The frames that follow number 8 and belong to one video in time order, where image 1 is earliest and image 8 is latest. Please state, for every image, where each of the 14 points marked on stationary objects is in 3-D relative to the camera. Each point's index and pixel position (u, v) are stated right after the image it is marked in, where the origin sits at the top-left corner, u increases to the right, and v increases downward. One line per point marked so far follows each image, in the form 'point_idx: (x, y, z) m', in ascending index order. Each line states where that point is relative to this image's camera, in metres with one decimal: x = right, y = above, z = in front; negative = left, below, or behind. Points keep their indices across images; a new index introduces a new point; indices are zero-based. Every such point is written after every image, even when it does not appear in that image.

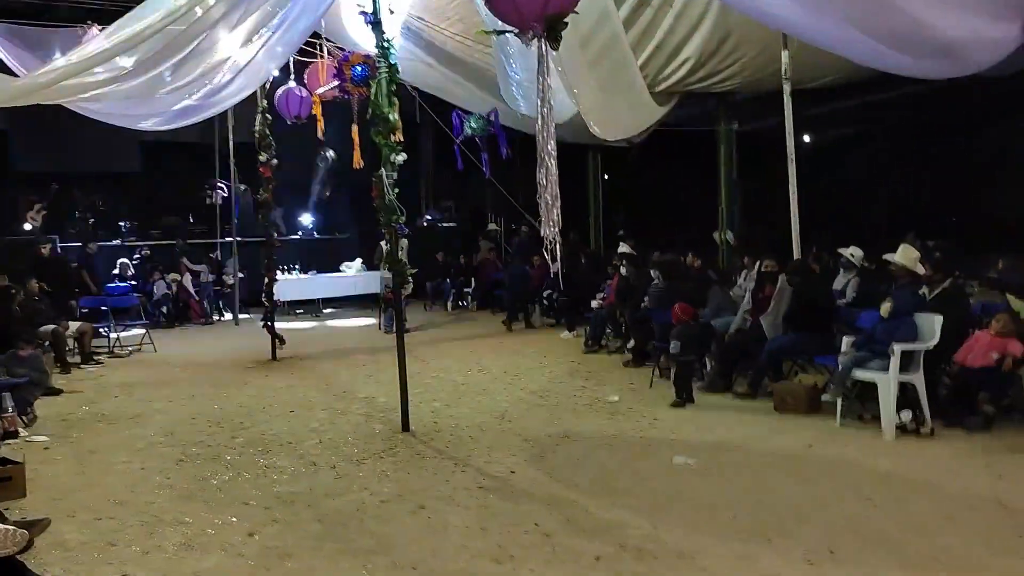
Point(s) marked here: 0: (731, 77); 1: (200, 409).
0: (+2.3, +2.2, +8.5) m
1: (-2.7, -1.1, +7.1) m
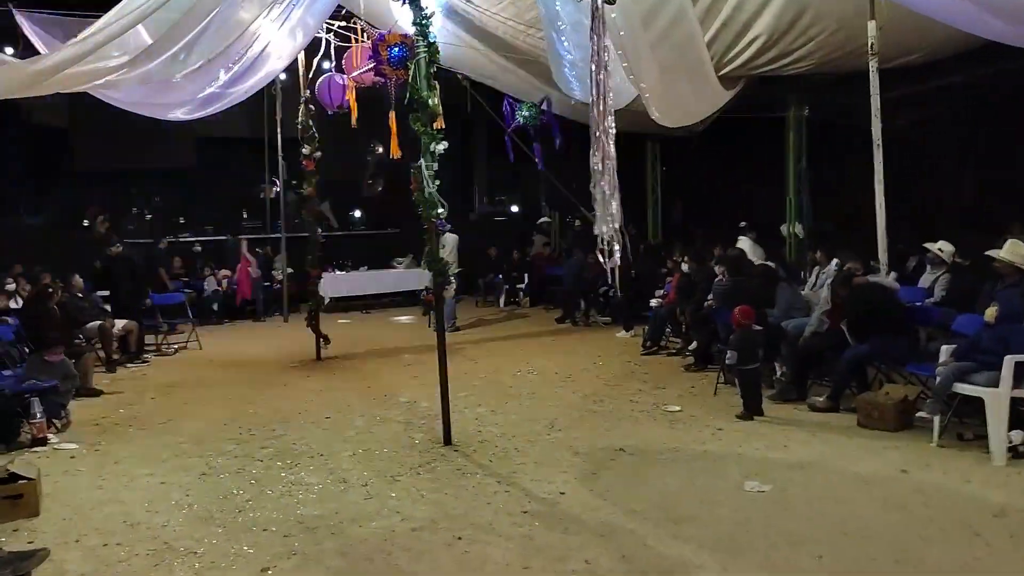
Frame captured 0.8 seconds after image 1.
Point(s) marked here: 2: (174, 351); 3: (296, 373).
0: (+2.8, +2.2, +7.8) m
1: (-2.3, -1.1, +6.7) m
2: (-4.4, -0.8, +10.6) m
3: (-2.3, -0.9, +8.8) m
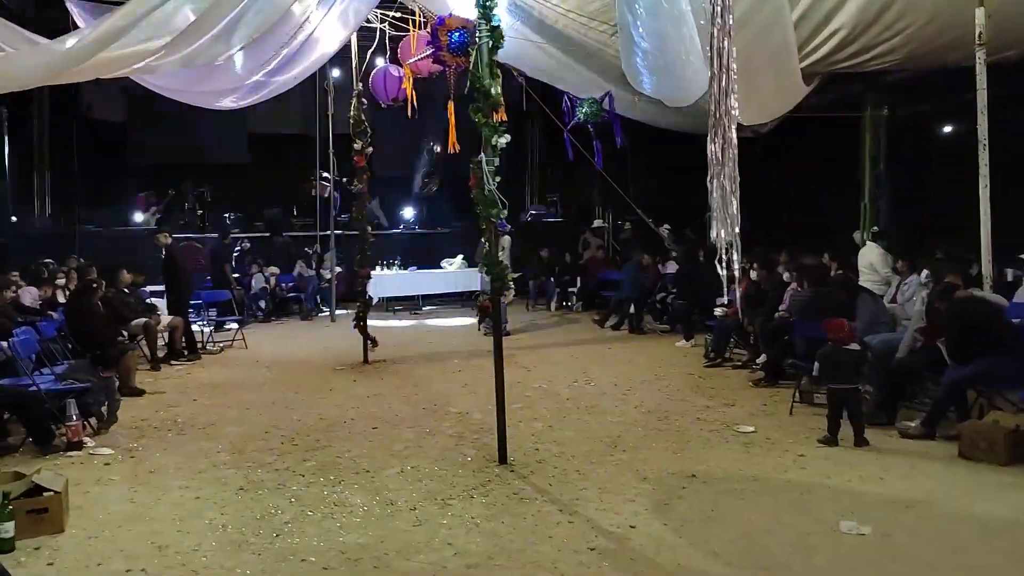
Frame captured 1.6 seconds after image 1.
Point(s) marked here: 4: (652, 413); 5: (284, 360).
0: (+3.4, +2.1, +7.2) m
1: (-1.9, -1.1, +6.4) m
2: (-3.8, -0.8, +10.4) m
3: (-1.8, -0.9, +8.5) m
4: (+1.2, -1.0, +6.6) m
5: (-2.7, -0.9, +9.7) m
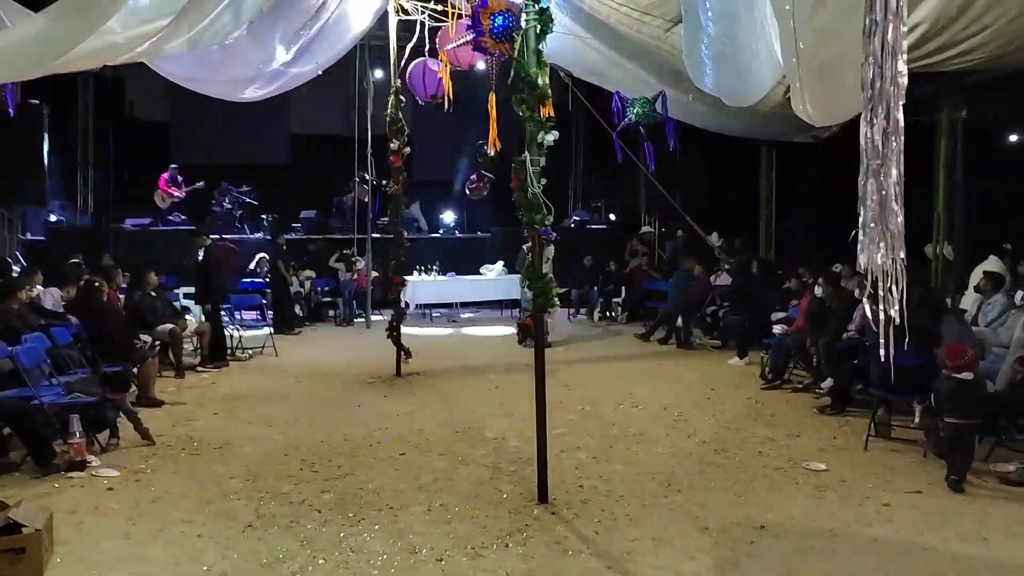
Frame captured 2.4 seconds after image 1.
0: (+3.7, +1.9, +6.4) m
1: (-1.6, -1.1, +5.9) m
2: (-3.3, -0.9, +10.0) m
3: (-1.4, -1.0, +8.0) m
4: (+1.5, -1.1, +6.0) m
5: (-2.3, -0.9, +9.2) m
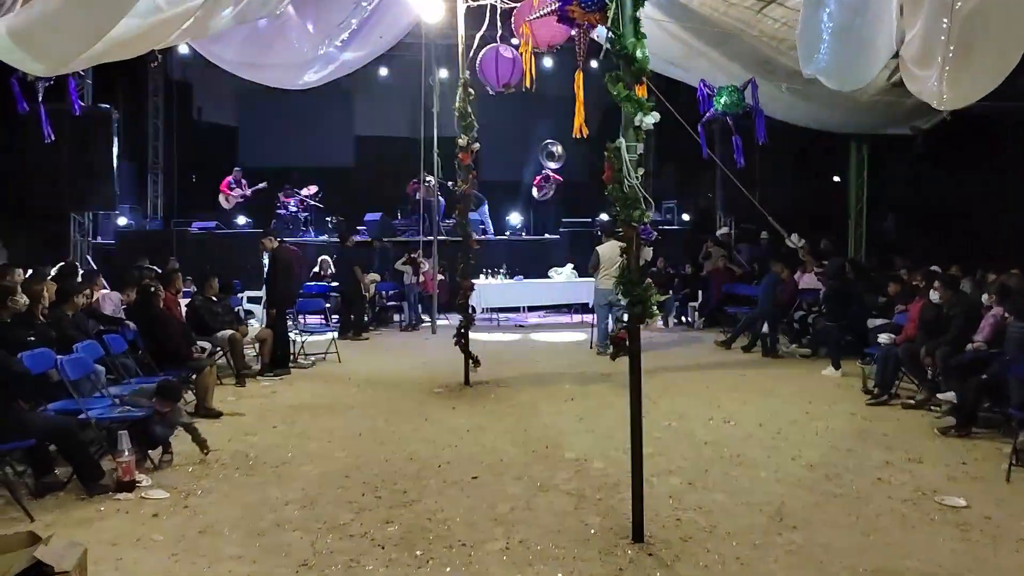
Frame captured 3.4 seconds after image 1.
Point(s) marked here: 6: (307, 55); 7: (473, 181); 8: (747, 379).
0: (+4.3, +1.9, +5.5) m
1: (-1.0, -1.2, +5.4) m
2: (-2.4, -0.9, +9.7) m
3: (-0.7, -1.1, +7.5) m
4: (+2.0, -1.2, +5.3) m
5: (-1.5, -1.0, +8.8) m
6: (-1.3, +1.5, +5.2) m
7: (-0.4, +1.2, +8.8) m
8: (+2.5, -1.0, +8.7) m
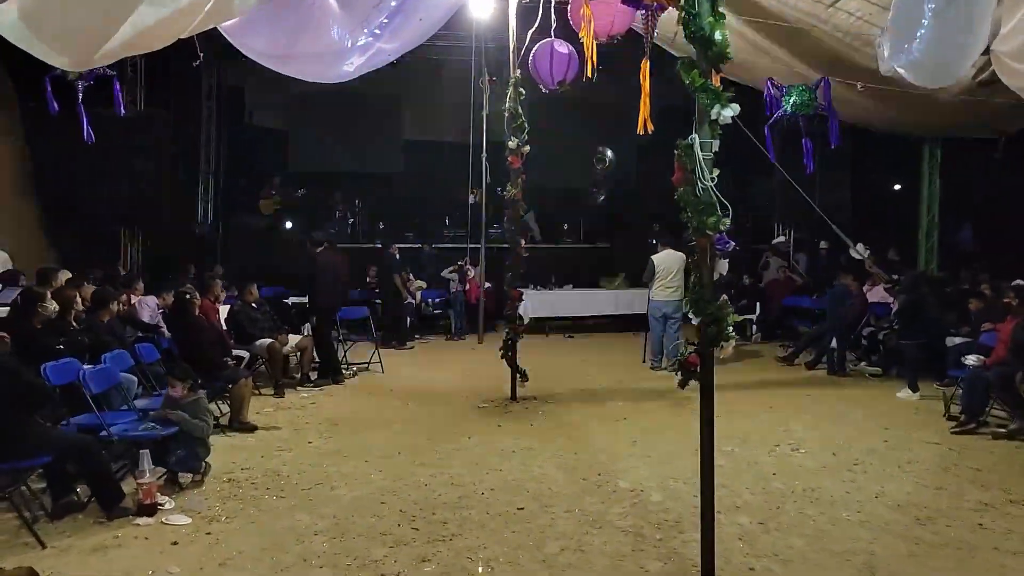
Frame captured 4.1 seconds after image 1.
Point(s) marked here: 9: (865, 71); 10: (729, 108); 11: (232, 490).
0: (+4.7, +1.7, +4.9) m
1: (-0.7, -1.2, +5.0) m
2: (-1.8, -1.0, +9.3) m
3: (-0.2, -1.1, +7.0) m
4: (+2.3, -1.3, +4.7) m
5: (-1.0, -1.1, +8.4) m
6: (-1.0, +1.5, +4.9) m
7: (+0.1, +1.1, +8.4) m
8: (+3.0, -1.1, +8.1) m
9: (+3.4, +2.1, +7.9) m
10: (+0.8, +0.7, +3.2) m
11: (-1.7, -1.2, +4.9) m
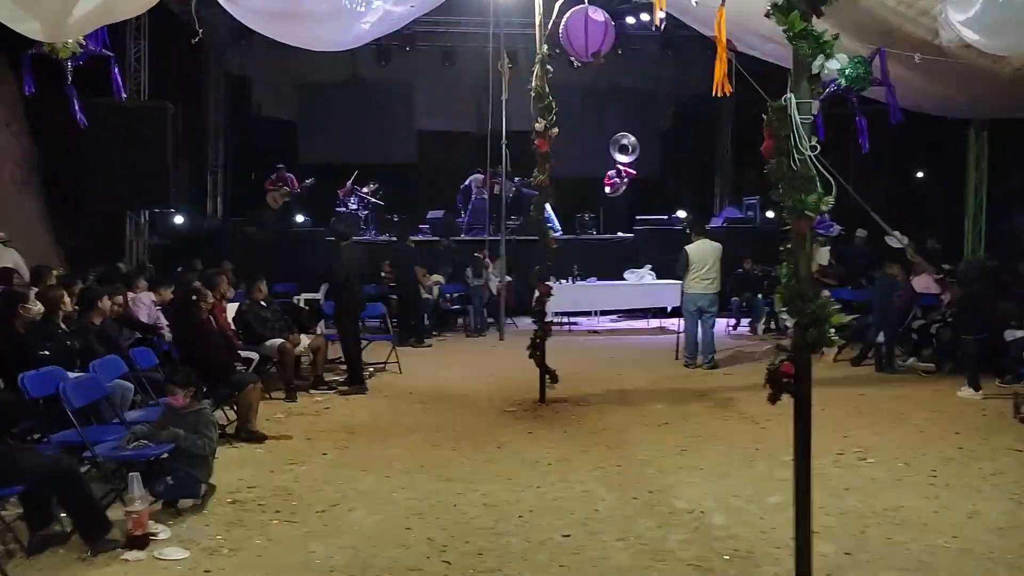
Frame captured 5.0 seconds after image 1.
0: (+4.8, +1.8, +4.2) m
1: (-0.5, -1.2, +4.5) m
2: (-1.5, -0.9, +8.8) m
3: (0.0, -1.1, +6.5) m
4: (+2.5, -1.2, +4.1) m
5: (-0.7, -1.0, +7.8) m
6: (-0.8, +1.5, +4.3) m
7: (+0.4, +1.1, +7.8) m
8: (+3.3, -1.0, +7.5) m
9: (+3.7, +2.2, +7.3) m
10: (+1.0, +0.7, +2.6) m
11: (-1.5, -1.2, +4.3) m
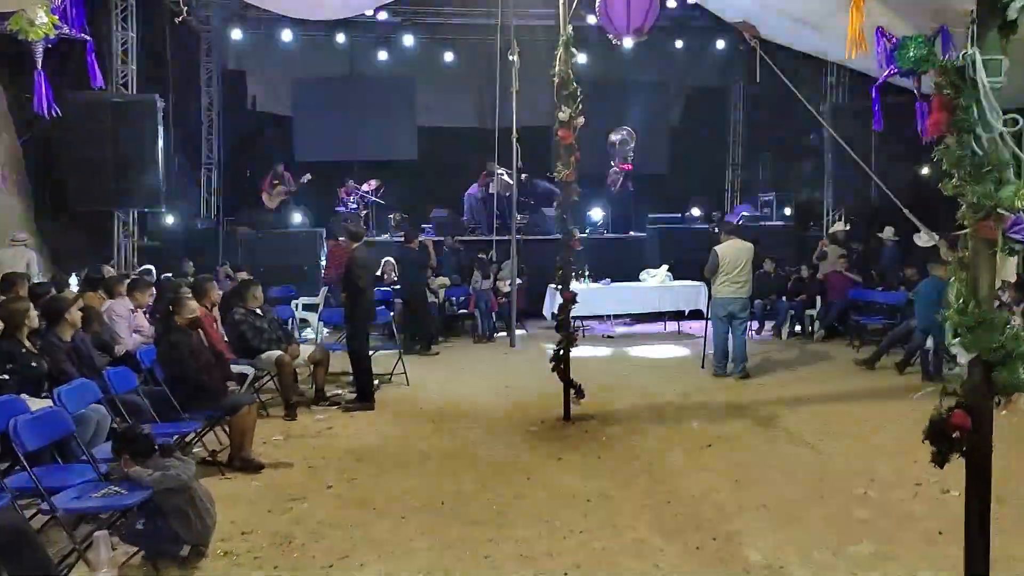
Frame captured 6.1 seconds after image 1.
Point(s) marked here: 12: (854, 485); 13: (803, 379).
0: (+5.0, +1.8, +3.5) m
1: (-0.3, -1.3, +3.8) m
2: (-1.4, -1.0, +8.1) m
3: (+0.2, -1.2, +5.8) m
4: (+2.7, -1.3, +3.4) m
5: (-0.5, -1.1, +7.1) m
6: (-0.6, +1.4, +3.6) m
7: (+0.5, +1.1, +7.1) m
8: (+3.5, -1.1, +6.8) m
9: (+3.8, +2.2, +6.6) m
10: (+1.2, +0.7, +1.9) m
11: (-1.3, -1.3, +3.6) m
12: (+2.1, -1.2, +4.9) m
13: (+3.1, -1.0, +8.6) m
